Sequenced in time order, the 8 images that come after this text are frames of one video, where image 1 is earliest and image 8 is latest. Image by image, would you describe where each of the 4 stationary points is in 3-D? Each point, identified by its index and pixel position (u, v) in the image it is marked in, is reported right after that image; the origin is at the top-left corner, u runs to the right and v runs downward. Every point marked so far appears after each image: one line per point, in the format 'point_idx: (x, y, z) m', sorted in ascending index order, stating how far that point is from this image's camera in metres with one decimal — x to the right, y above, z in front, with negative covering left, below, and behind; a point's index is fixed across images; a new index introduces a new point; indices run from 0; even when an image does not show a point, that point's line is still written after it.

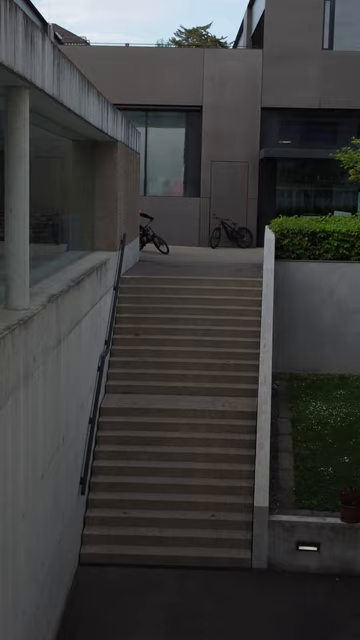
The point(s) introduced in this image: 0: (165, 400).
0: (-0.1, -0.6, +11.4) m
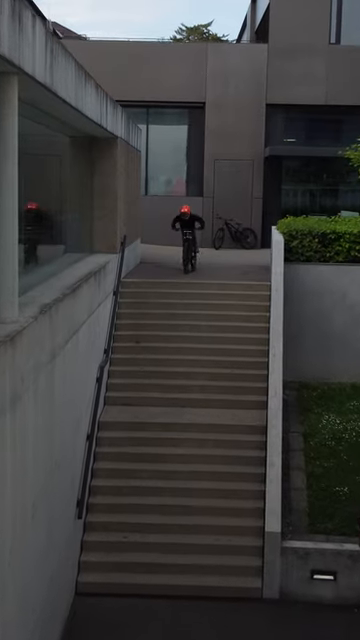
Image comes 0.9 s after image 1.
0: (-0.1, -0.7, +10.7) m
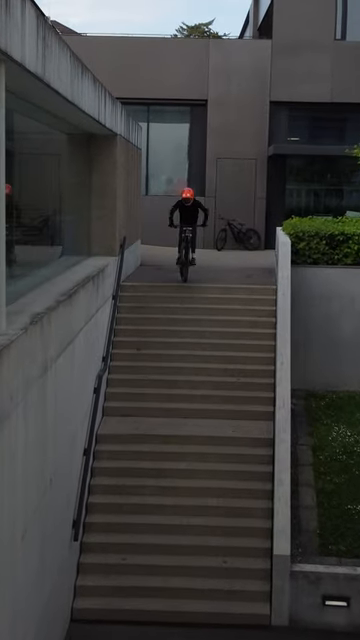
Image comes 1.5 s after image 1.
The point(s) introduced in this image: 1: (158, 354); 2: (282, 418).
0: (-0.1, -0.7, +10.1) m
1: (-0.2, -0.2, +11.2) m
2: (+0.6, -0.6, +9.4) m
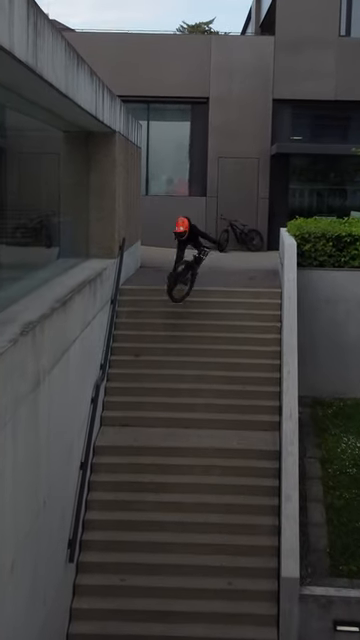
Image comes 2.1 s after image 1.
0: (-0.1, -0.7, +9.7) m
1: (-0.2, -0.3, +10.7) m
2: (+0.6, -0.6, +8.9) m
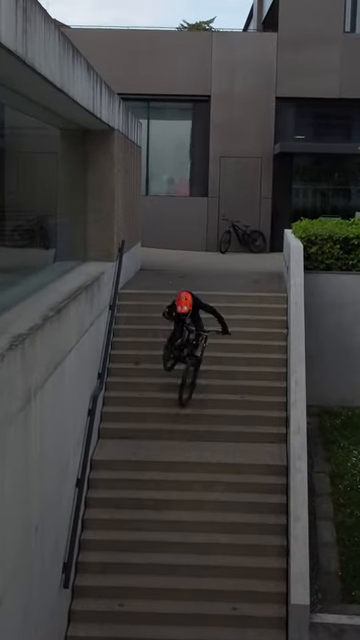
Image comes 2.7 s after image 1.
0: (0.0, -0.8, +9.2) m
1: (-0.1, -0.3, +10.2) m
2: (+0.7, -0.7, +8.4) m
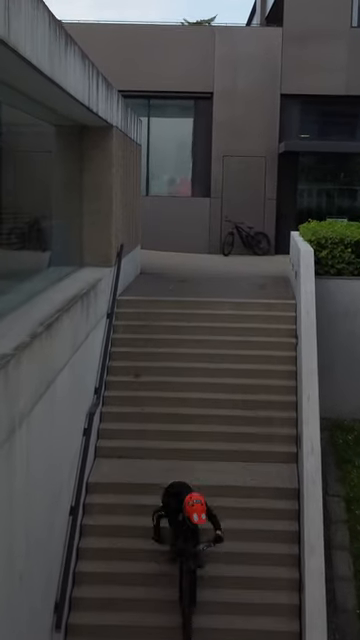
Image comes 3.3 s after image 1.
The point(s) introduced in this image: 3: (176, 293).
0: (0.0, -0.9, +8.5) m
1: (-0.1, -0.4, +9.6) m
2: (+0.7, -0.8, +7.8) m
3: (0.0, +0.2, +12.1) m
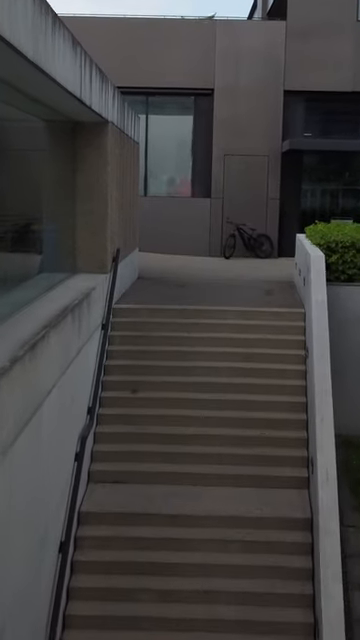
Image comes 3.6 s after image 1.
0: (0.0, -0.9, +7.8) m
1: (-0.1, -0.5, +8.8) m
2: (+0.7, -0.8, +7.0) m
3: (0.0, +0.2, +11.4) m
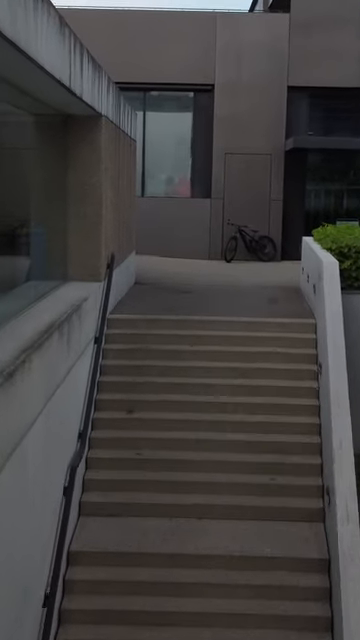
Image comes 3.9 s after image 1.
0: (0.0, -1.0, +7.0) m
1: (-0.1, -0.5, +8.0) m
2: (+0.7, -0.9, +6.2) m
3: (0.0, +0.1, +10.6) m
